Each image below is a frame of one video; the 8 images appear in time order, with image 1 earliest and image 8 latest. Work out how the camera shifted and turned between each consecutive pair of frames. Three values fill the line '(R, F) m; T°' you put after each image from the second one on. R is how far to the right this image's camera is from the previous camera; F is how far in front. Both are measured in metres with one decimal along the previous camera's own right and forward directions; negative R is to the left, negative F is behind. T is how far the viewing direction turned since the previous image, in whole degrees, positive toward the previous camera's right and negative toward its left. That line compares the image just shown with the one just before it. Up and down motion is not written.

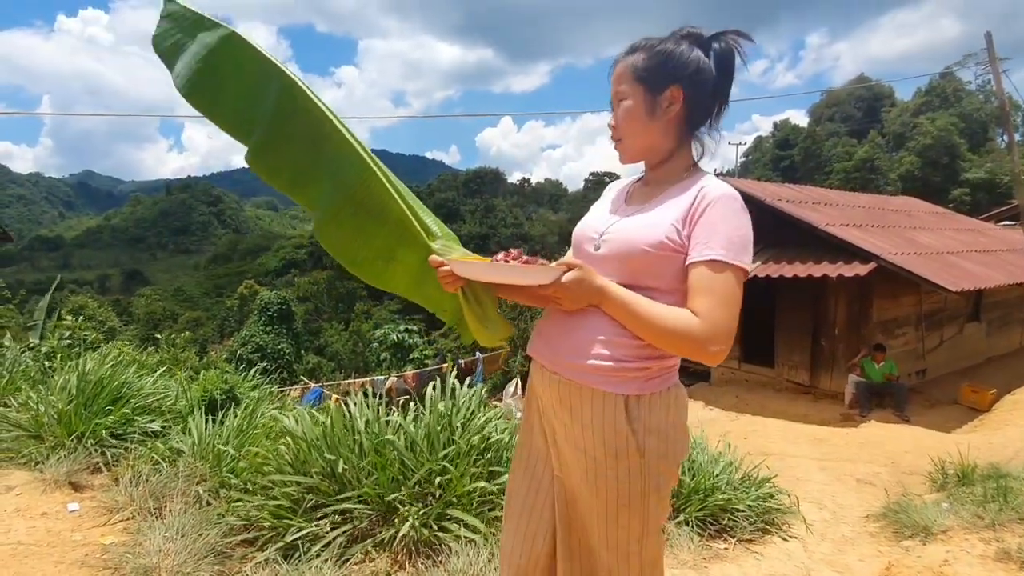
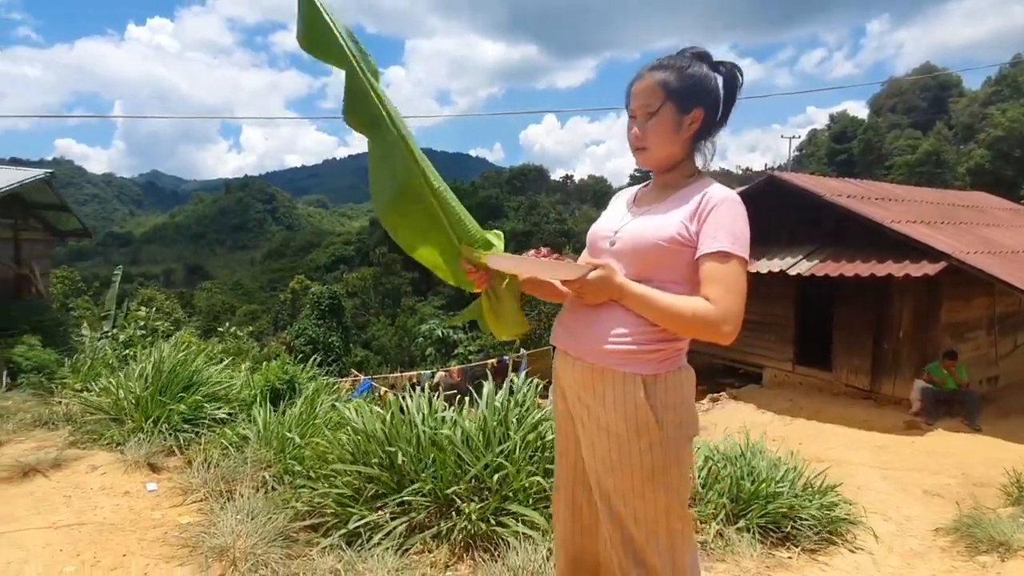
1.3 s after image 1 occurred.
(-0.1, 0.0) m; -5°
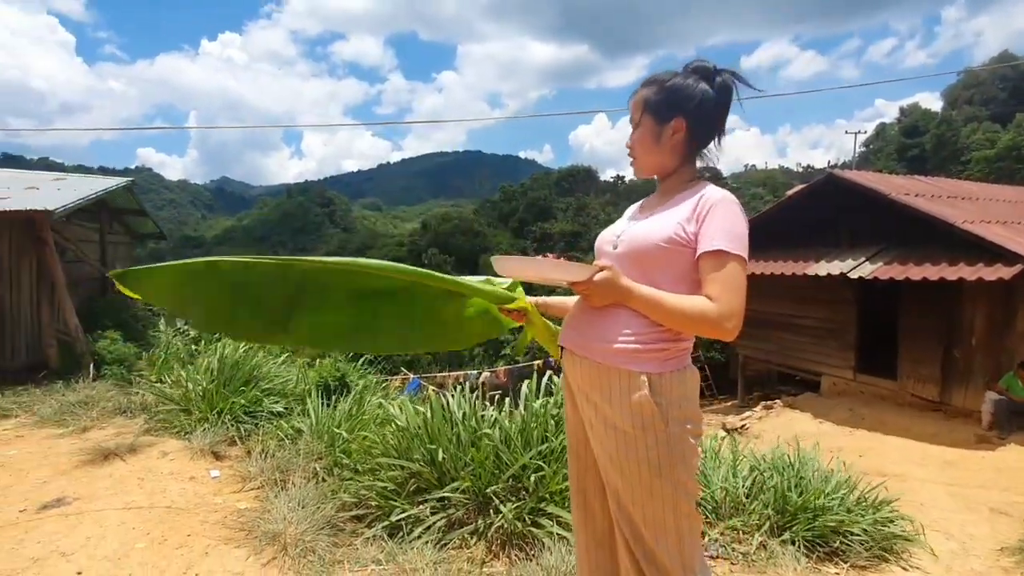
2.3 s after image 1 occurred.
(+0.1, 0.0) m; -5°
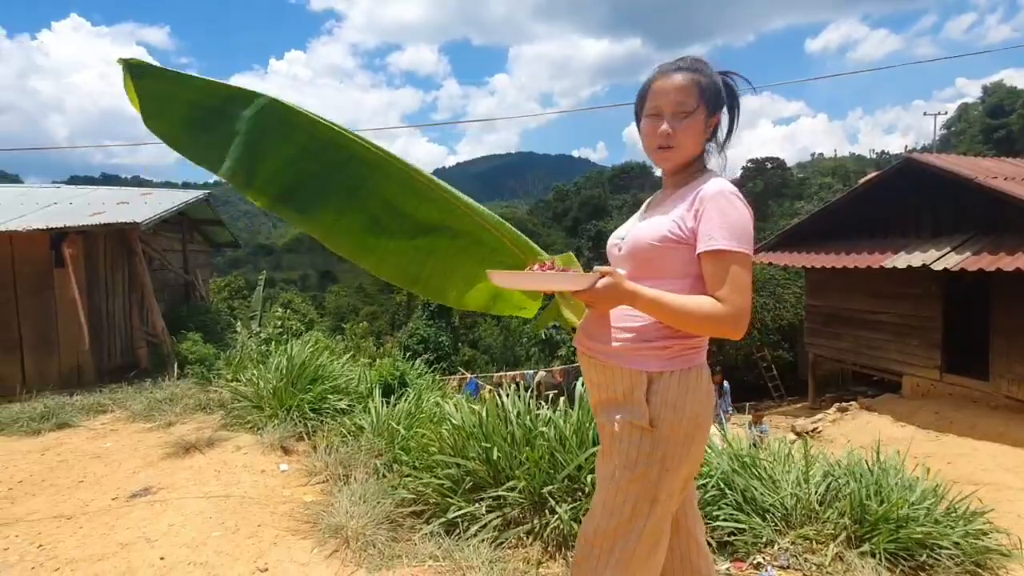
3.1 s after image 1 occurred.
(0.0, 0.0) m; -6°
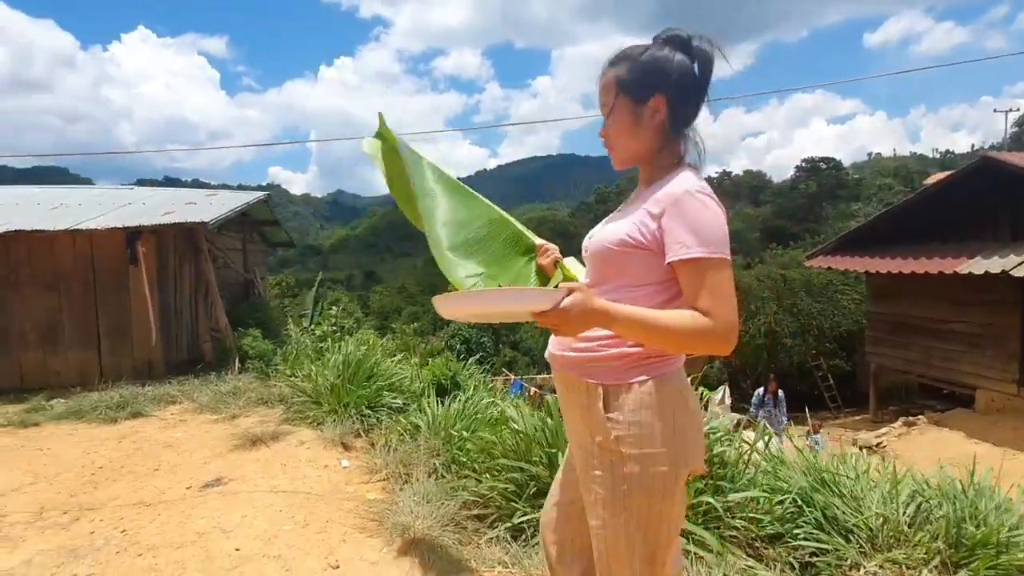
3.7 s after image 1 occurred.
(-0.2, +0.1) m; -4°
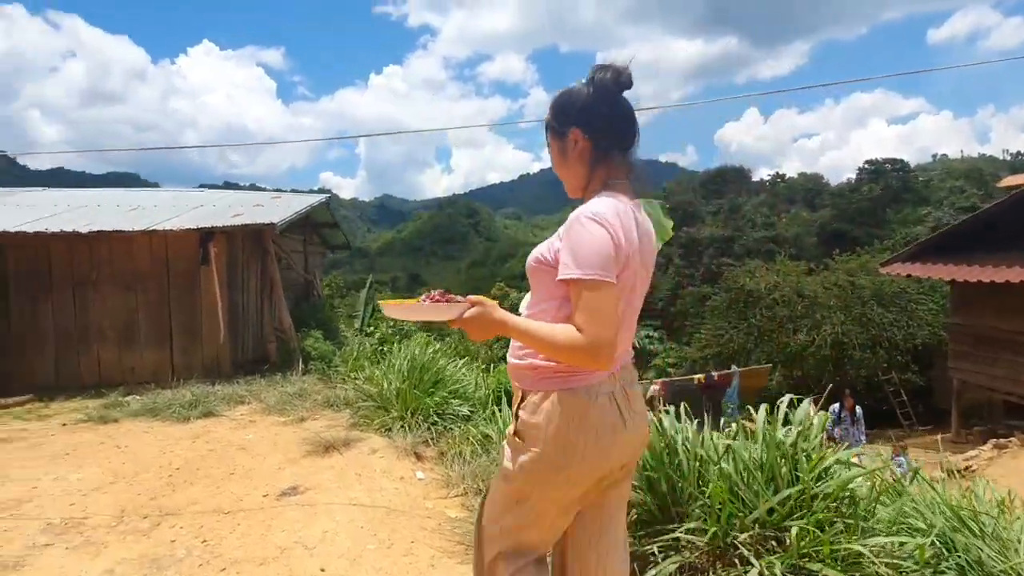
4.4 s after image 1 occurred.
(-0.3, +0.3) m; -5°
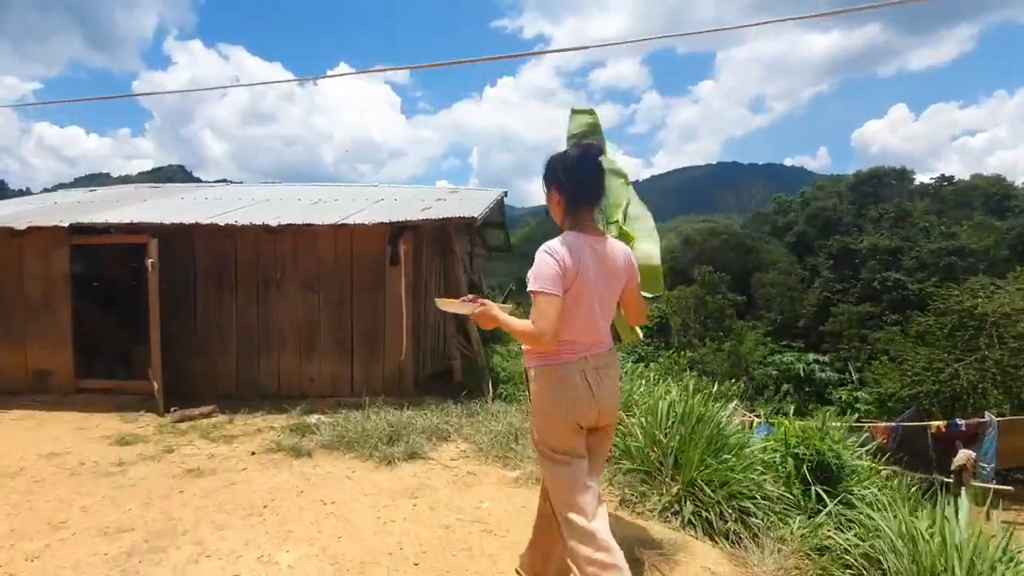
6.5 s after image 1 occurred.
(-1.8, +1.6) m; -12°
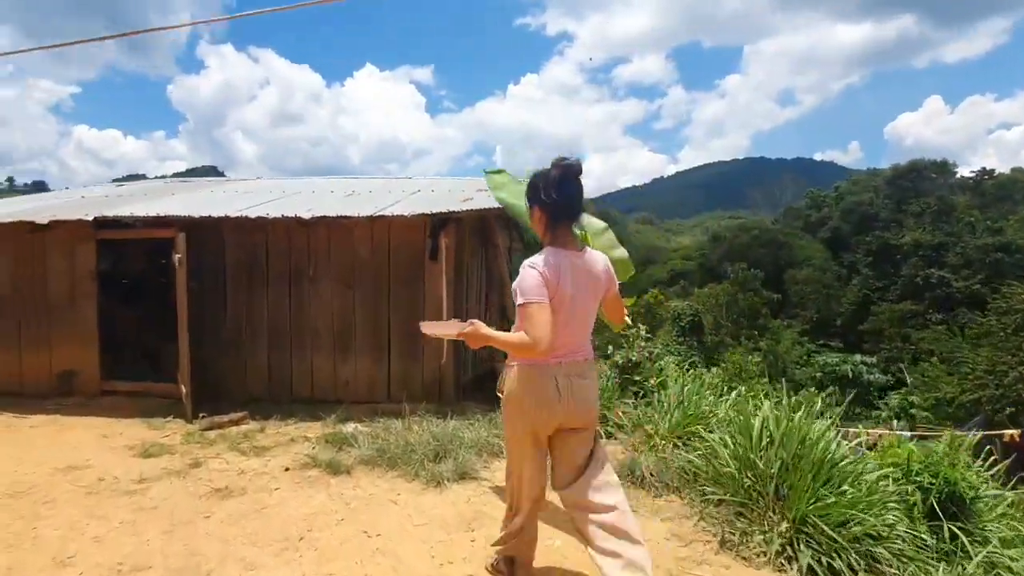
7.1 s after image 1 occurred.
(-0.3, +0.6) m; -3°
